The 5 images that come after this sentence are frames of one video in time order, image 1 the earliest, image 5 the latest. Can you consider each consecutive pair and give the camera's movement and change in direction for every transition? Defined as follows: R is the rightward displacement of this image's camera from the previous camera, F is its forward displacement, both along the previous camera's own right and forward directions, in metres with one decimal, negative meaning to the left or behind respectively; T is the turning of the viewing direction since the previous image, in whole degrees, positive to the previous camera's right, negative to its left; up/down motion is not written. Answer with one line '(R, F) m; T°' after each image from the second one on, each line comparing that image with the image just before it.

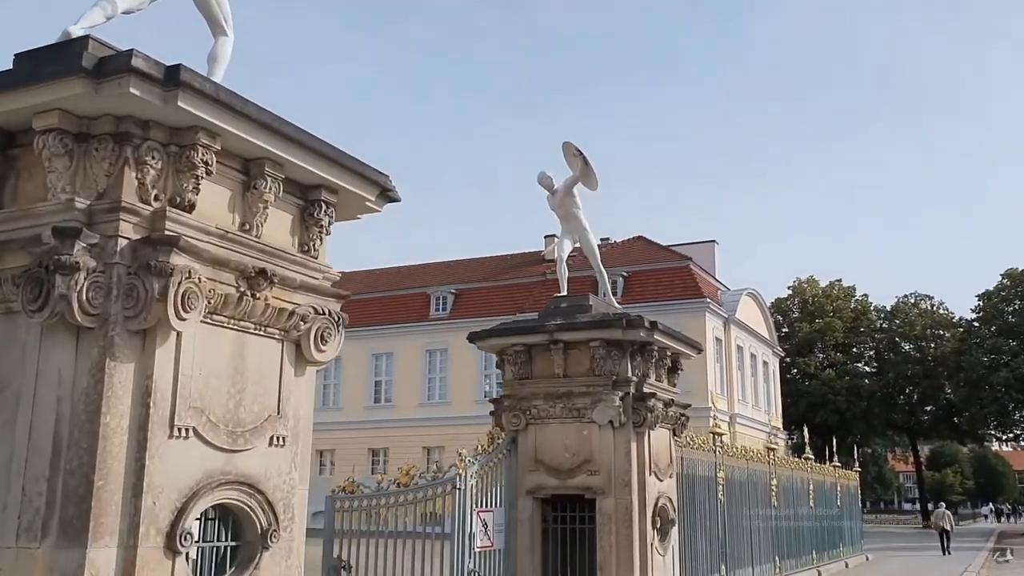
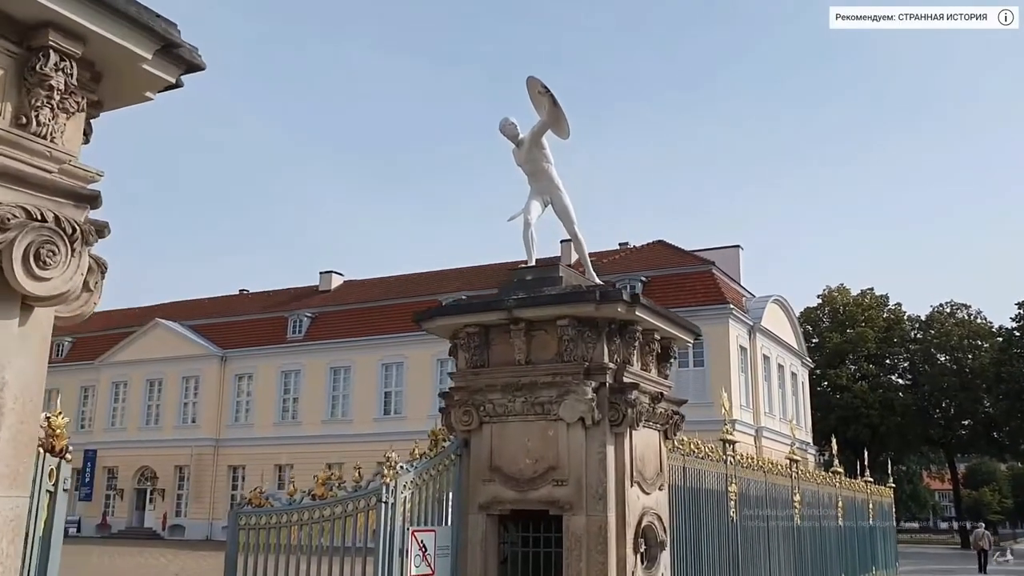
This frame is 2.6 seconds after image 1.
(+0.5, +1.4) m; -2°
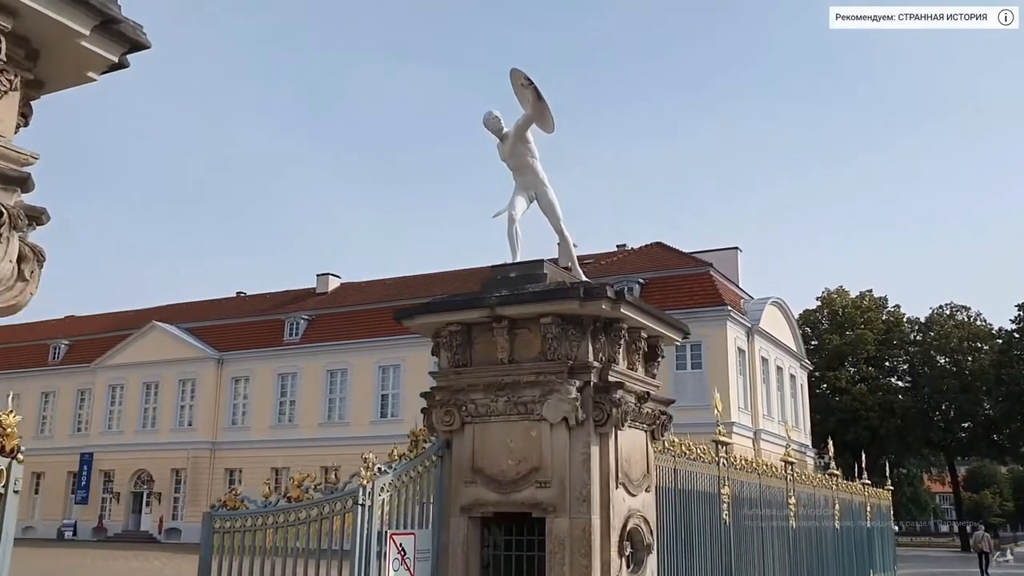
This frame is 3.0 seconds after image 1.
(+0.1, +0.1) m; 0°
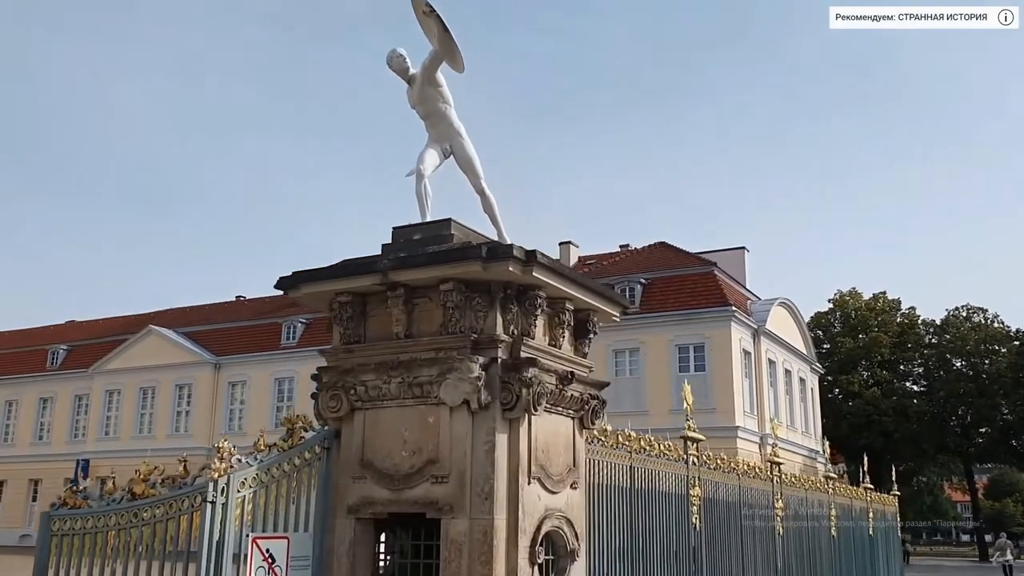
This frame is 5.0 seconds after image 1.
(+0.7, +0.9) m; -1°
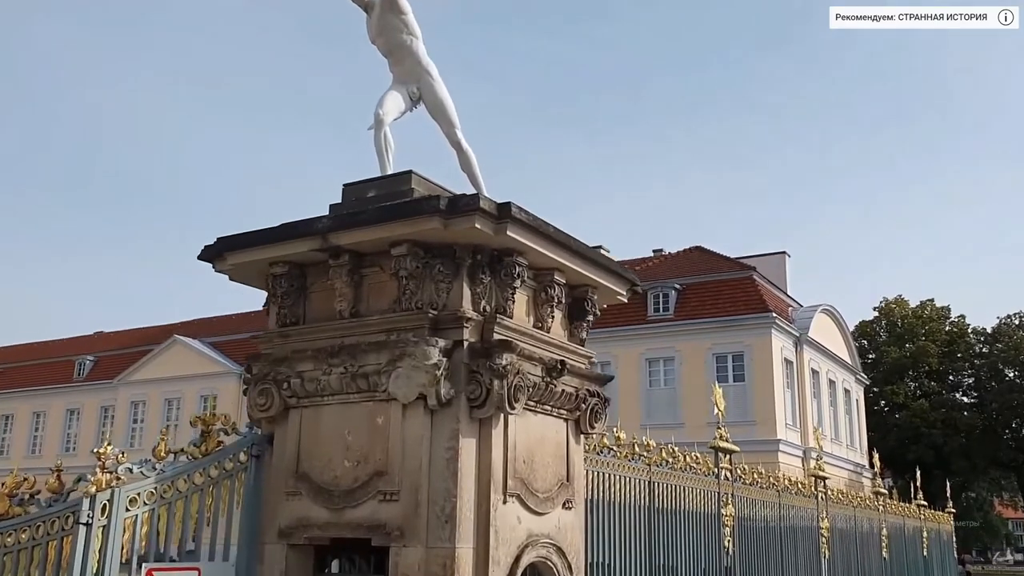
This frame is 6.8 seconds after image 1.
(+0.3, +1.1) m; -2°
